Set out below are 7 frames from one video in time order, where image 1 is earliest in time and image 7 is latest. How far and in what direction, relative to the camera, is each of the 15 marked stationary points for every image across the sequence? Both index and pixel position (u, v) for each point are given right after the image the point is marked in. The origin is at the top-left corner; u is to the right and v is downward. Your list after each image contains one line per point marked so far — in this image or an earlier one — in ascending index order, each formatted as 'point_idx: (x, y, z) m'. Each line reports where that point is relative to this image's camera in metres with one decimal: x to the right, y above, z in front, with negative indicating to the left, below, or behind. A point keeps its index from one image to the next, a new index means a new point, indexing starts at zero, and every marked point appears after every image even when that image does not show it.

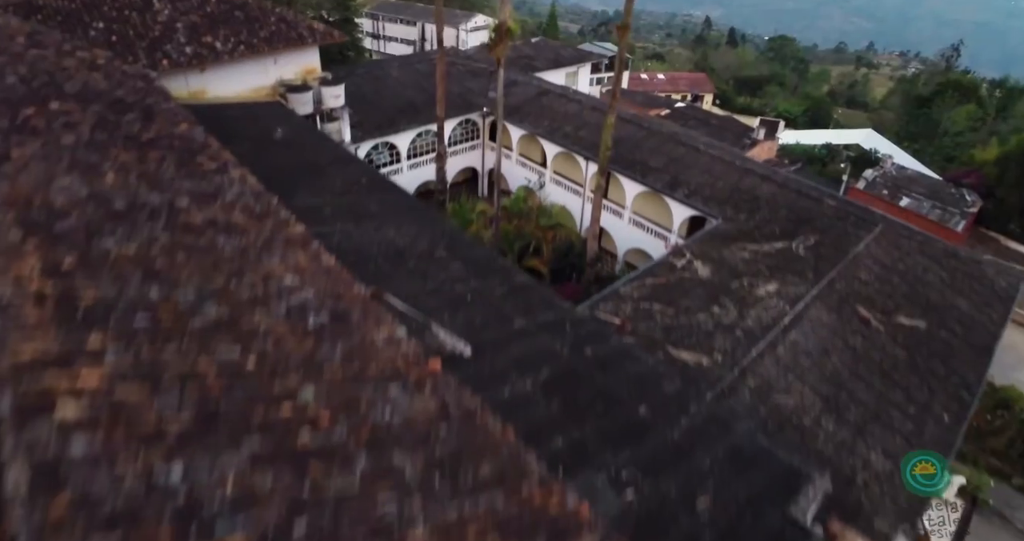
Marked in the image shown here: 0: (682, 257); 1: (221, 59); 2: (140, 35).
0: (+3.3, +0.3, +11.5) m
1: (-6.6, +4.8, +13.6) m
2: (-8.3, +5.3, +13.4) m
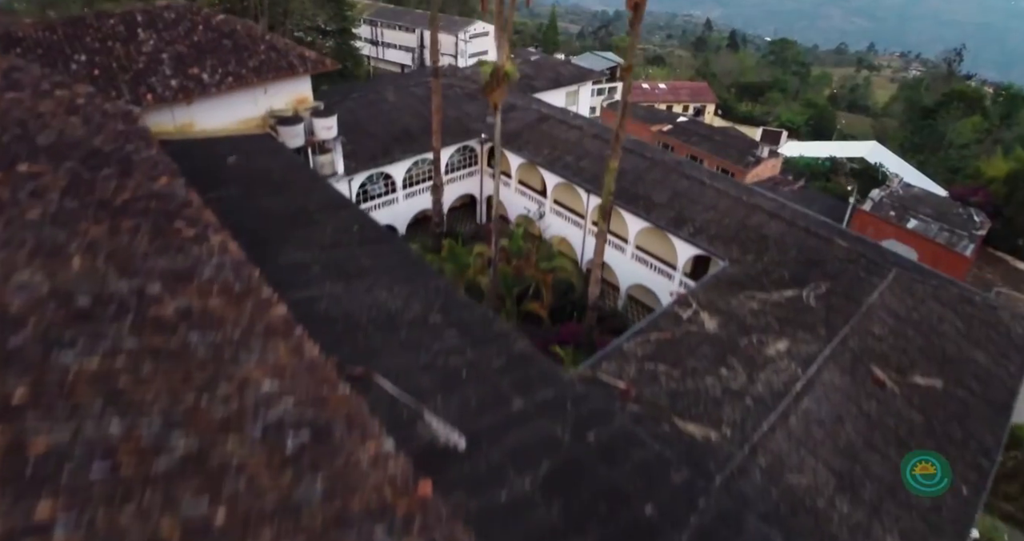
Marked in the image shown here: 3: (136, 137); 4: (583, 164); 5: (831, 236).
0: (+3.2, -0.7, +11.0) m
1: (-6.7, +3.9, +13.1) m
2: (-8.3, +4.4, +12.8) m
3: (-6.5, +2.3, +10.4) m
4: (+1.8, +2.7, +15.3) m
5: (+6.9, +0.8, +13.0) m
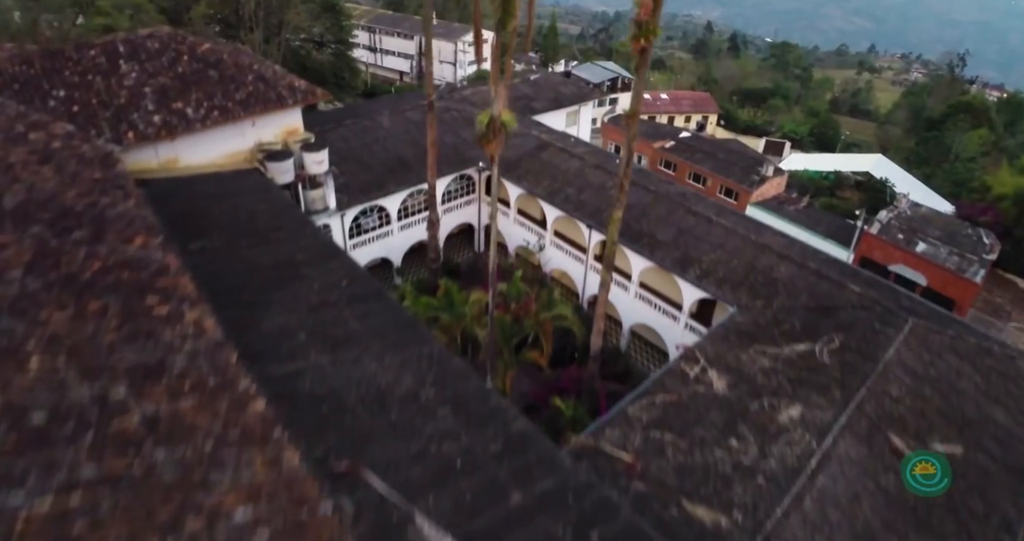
0: (+3.2, -1.6, +10.5) m
1: (-6.7, +3.0, +12.5) m
2: (-8.4, +3.4, +12.3) m
3: (-6.5, +1.4, +9.8) m
4: (+1.8, +1.8, +14.8) m
5: (+6.9, -0.2, +12.4) m
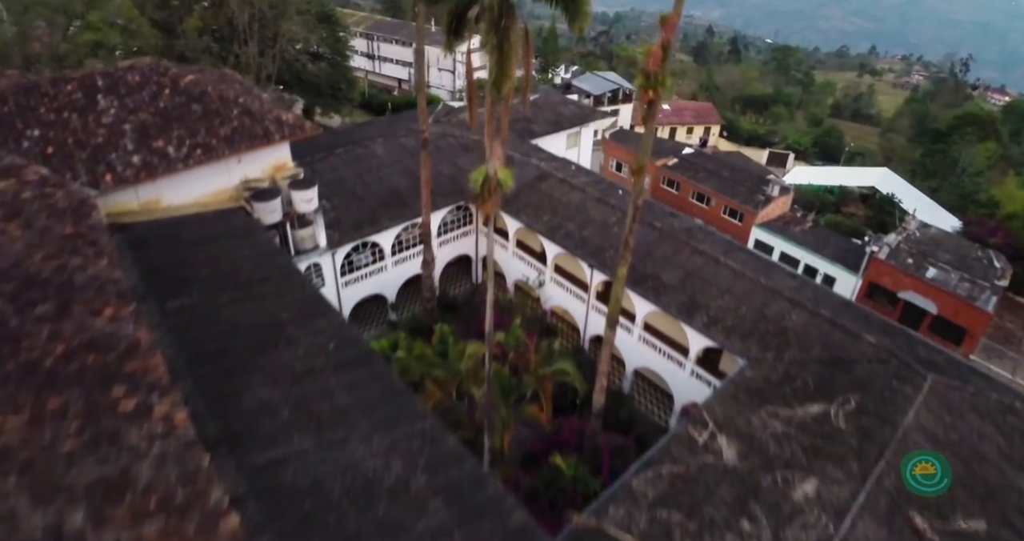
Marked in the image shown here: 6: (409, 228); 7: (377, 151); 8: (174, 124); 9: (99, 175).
0: (+3.2, -2.6, +10.0) m
1: (-6.7, +2.0, +11.9) m
2: (-8.4, +2.5, +11.7) m
3: (-6.6, +0.4, +9.2) m
4: (+1.7, +0.9, +14.2) m
5: (+6.8, -1.2, +11.9) m
6: (-2.6, +1.1, +15.1) m
7: (-3.7, +3.3, +16.6) m
8: (-7.0, +3.0, +12.5) m
9: (-7.8, +1.8, +11.4) m
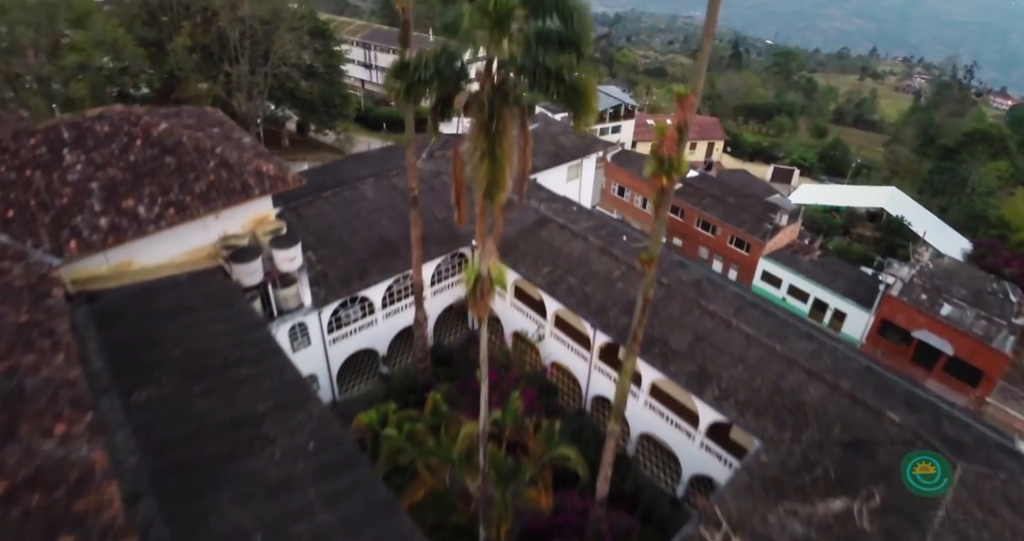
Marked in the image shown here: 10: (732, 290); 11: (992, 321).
0: (+3.1, -3.9, +9.2) m
1: (-6.8, +0.7, +11.1) m
2: (-8.4, +1.2, +10.8) m
3: (-6.6, -0.9, +8.4) m
4: (+1.7, -0.4, +13.4) m
5: (+6.8, -2.5, +11.1) m
6: (-2.6, -0.2, +14.3) m
7: (-3.8, +2.0, +15.8) m
8: (-7.1, +1.7, +11.7) m
9: (-7.9, +0.5, +10.5) m
10: (+5.0, -0.5, +13.8) m
11: (+15.5, -1.7, +19.4) m
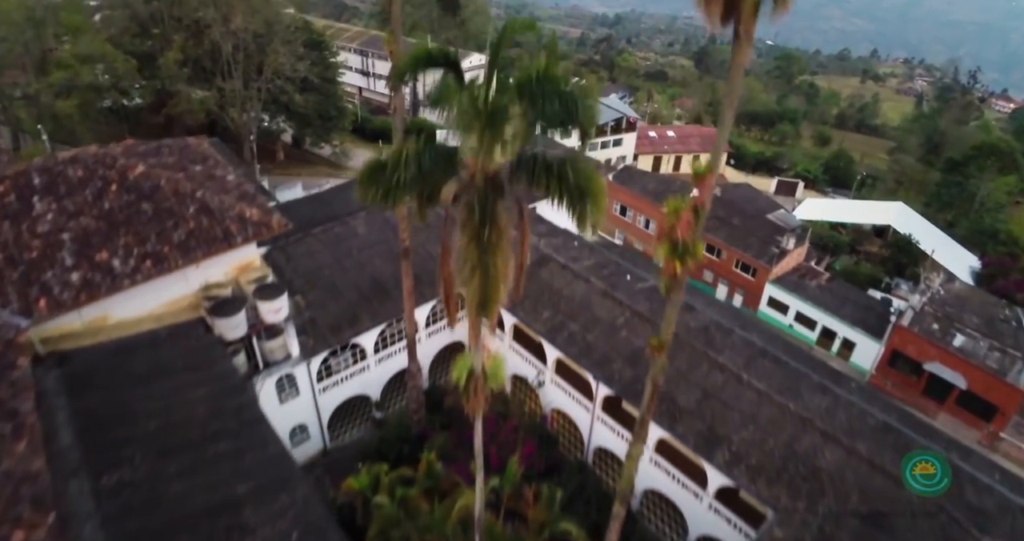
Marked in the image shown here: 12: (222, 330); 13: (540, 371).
0: (+3.1, -5.0, +8.6) m
1: (-6.8, -0.3, +10.4) m
2: (-8.5, +0.2, +10.2) m
3: (-6.6, -1.9, +7.8) m
4: (+1.7, -1.4, +12.8) m
5: (+6.8, -3.5, +10.5) m
6: (-2.7, -1.2, +13.6) m
7: (-3.8, +1.0, +15.1) m
8: (-7.1, +0.7, +11.0) m
9: (-7.9, -0.5, +9.9) m
10: (+5.0, -1.5, +13.2) m
11: (+15.5, -2.7, +18.8) m
12: (-5.3, -1.1, +11.1) m
13: (+0.6, -2.3, +13.8) m
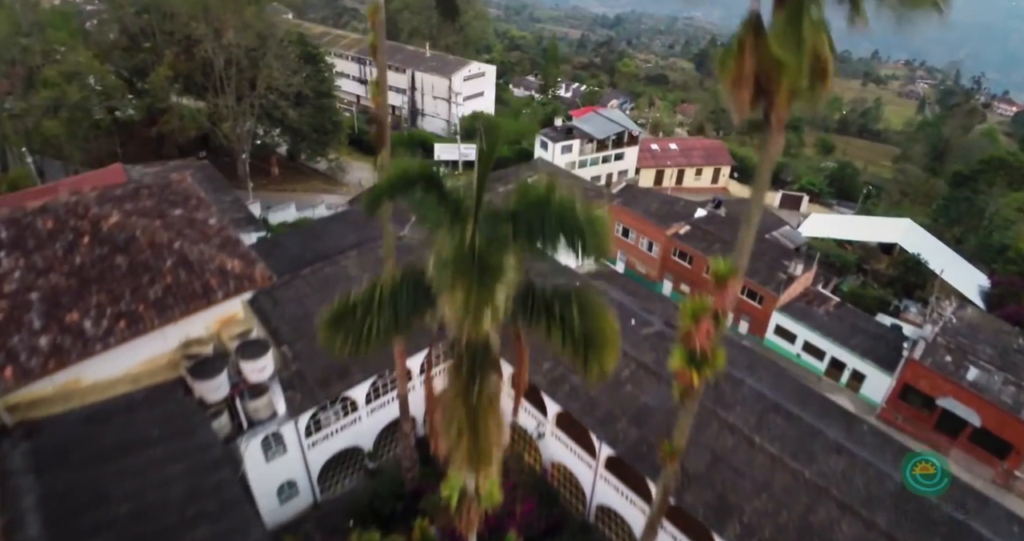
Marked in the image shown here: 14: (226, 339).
0: (+3.1, -6.0, +7.9) m
1: (-6.8, -1.3, +9.8) m
2: (-8.5, -0.8, +9.5) m
3: (-6.7, -3.0, +7.2) m
4: (+1.6, -2.5, +12.1) m
5: (+6.7, -4.5, +9.8) m
6: (-2.7, -2.2, +13.0) m
7: (-3.8, 0.0, +14.5) m
8: (-7.1, -0.3, +10.4) m
9: (-7.9, -1.5, +9.2) m
10: (+5.0, -2.5, +12.5) m
11: (+15.5, -3.7, +18.1) m
12: (-5.4, -2.1, +10.4) m
13: (+0.6, -3.3, +13.1) m
14: (-5.4, -1.3, +11.4) m
